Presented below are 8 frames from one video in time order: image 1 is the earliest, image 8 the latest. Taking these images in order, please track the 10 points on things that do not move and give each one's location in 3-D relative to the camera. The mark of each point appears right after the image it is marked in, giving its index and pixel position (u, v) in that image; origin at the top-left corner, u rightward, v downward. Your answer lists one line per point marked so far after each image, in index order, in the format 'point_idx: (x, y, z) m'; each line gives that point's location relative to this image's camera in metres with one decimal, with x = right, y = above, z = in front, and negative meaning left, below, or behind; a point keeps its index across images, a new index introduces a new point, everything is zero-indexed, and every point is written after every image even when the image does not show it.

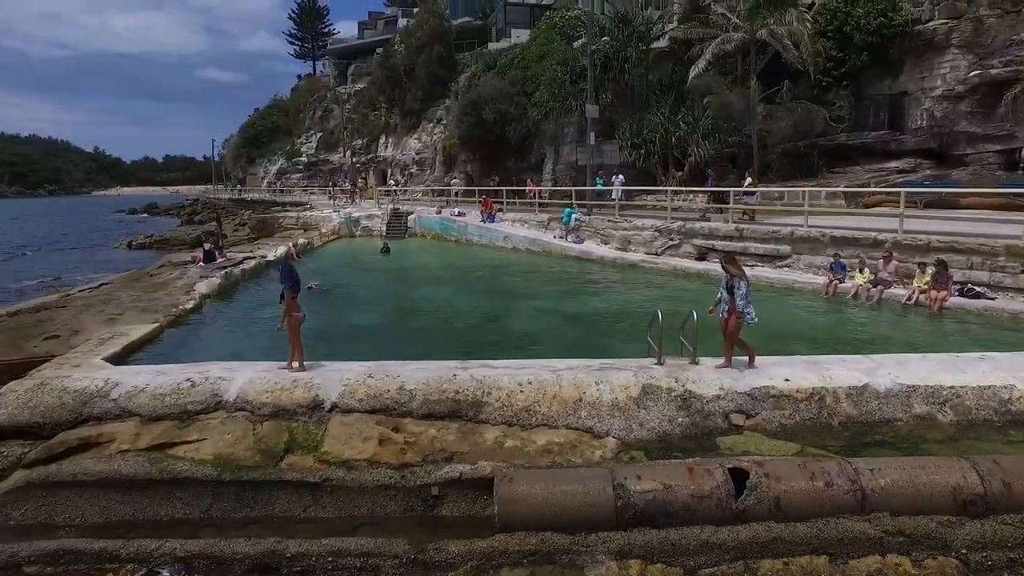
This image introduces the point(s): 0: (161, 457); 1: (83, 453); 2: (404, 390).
0: (-3.8, -1.8, +6.8) m
1: (-4.8, -1.9, +6.9) m
2: (-1.3, -1.3, +7.6) m
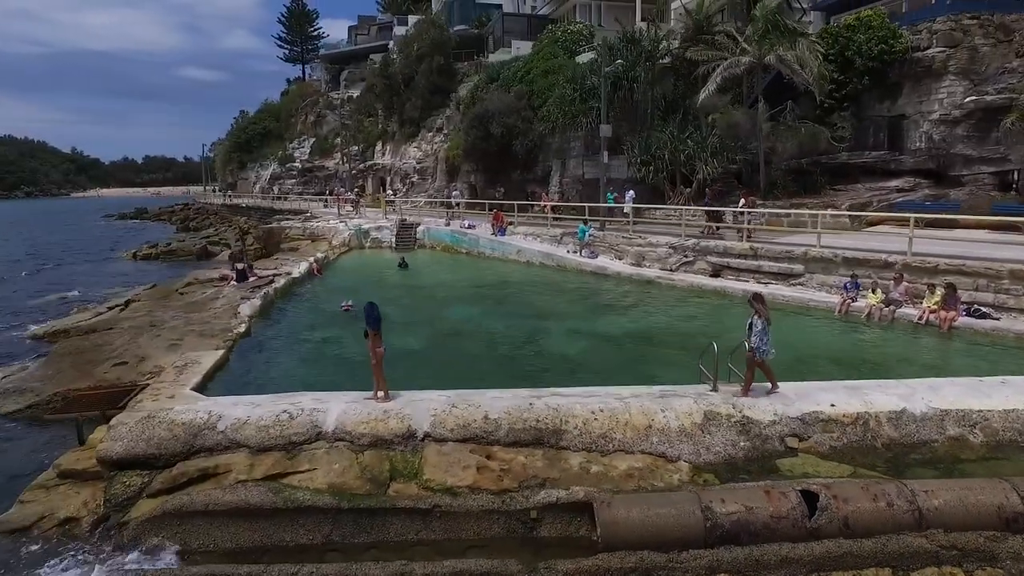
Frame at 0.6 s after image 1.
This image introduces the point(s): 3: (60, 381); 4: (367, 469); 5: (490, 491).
0: (-2.8, -2.4, +7.4) m
1: (-3.7, -2.4, +7.6) m
2: (-0.3, -1.8, +8.4) m
3: (-8.7, -1.8, +11.9) m
4: (-1.8, -2.3, +7.7) m
5: (-0.2, -2.4, +7.3) m
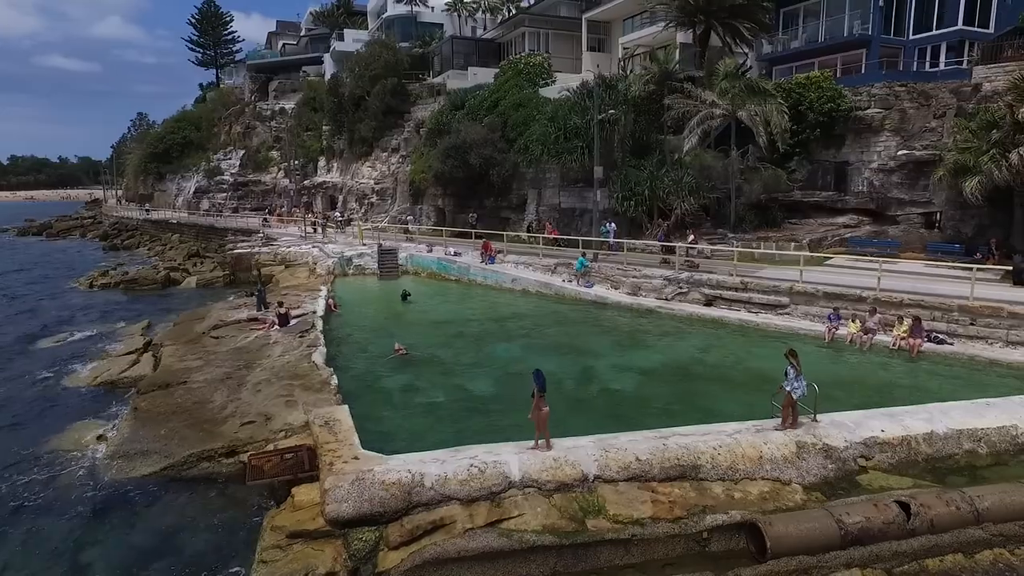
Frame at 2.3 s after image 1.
0: (-0.1, -3.6, +9.1) m
1: (-1.1, -3.6, +9.1) m
2: (+2.2, -2.9, +10.4) m
3: (-6.6, -3.2, +12.6) m
4: (+0.8, -3.4, +9.6) m
5: (+2.4, -3.5, +9.4) m
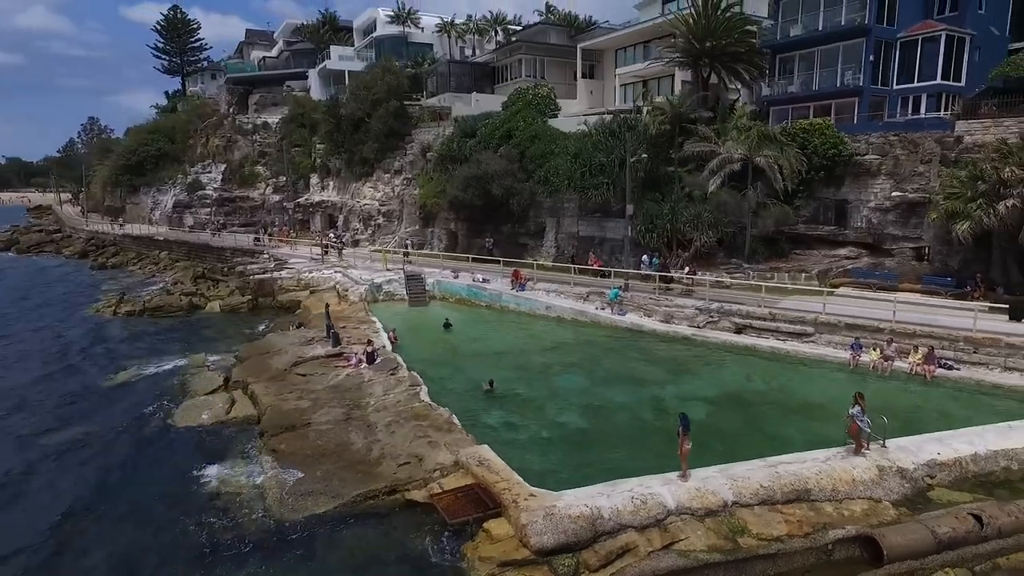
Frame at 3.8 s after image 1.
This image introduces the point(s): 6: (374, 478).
0: (+3.1, -4.8, +11.3) m
1: (+2.1, -4.9, +11.2) m
2: (+5.2, -4.1, +12.8) m
3: (-3.7, -4.5, +14.3) m
4: (+3.9, -4.7, +11.8) m
5: (+5.5, -4.8, +11.8) m
6: (-3.2, -4.4, +14.3) m
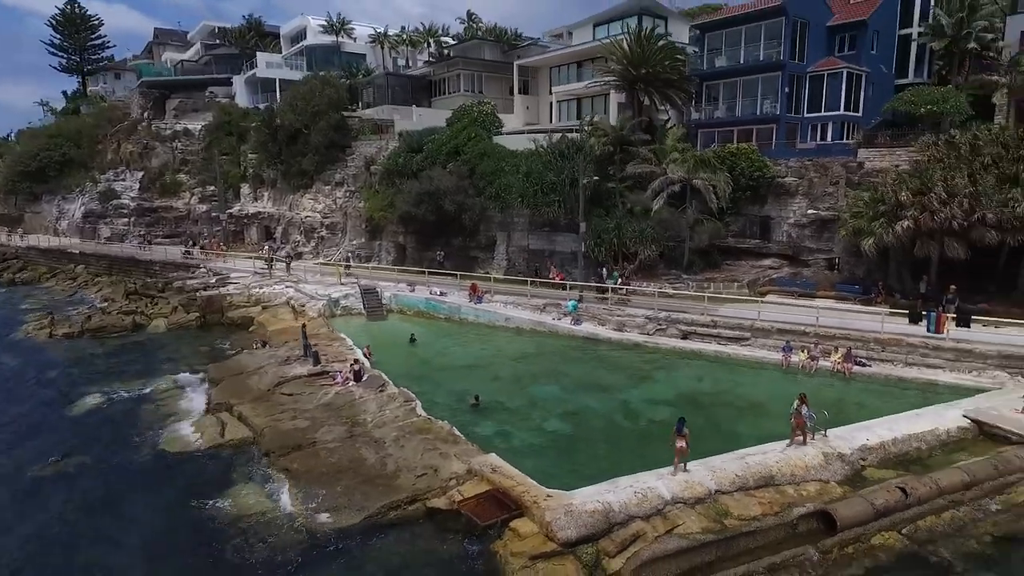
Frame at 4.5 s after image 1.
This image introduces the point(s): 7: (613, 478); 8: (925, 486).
0: (+3.6, -5.4, +13.4) m
1: (+2.7, -5.4, +13.2) m
2: (+5.6, -4.6, +15.2) m
3: (-3.5, -5.2, +15.5) m
4: (+4.5, -5.2, +14.1) m
5: (+6.0, -5.2, +14.3) m
6: (-3.0, -5.1, +15.6) m
7: (+2.8, -5.1, +16.6) m
8: (+10.2, -4.9, +15.2) m
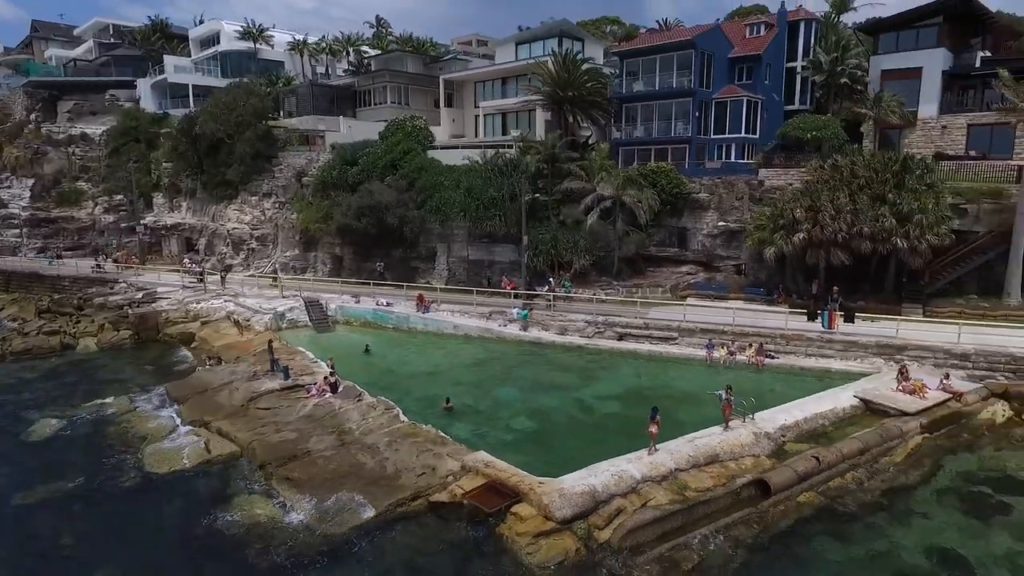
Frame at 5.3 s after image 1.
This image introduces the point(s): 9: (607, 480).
0: (+3.7, -5.7, +16.2) m
1: (+2.8, -5.8, +15.8) m
2: (+5.3, -5.0, +18.2) m
3: (-3.7, -5.7, +17.1) m
4: (+4.4, -5.5, +16.9) m
5: (+5.9, -5.6, +17.4) m
6: (-3.2, -5.6, +17.3) m
7: (+2.3, -5.5, +19.1) m
8: (+9.8, -5.1, +18.9) m
9: (+2.5, -5.2, +16.6) m
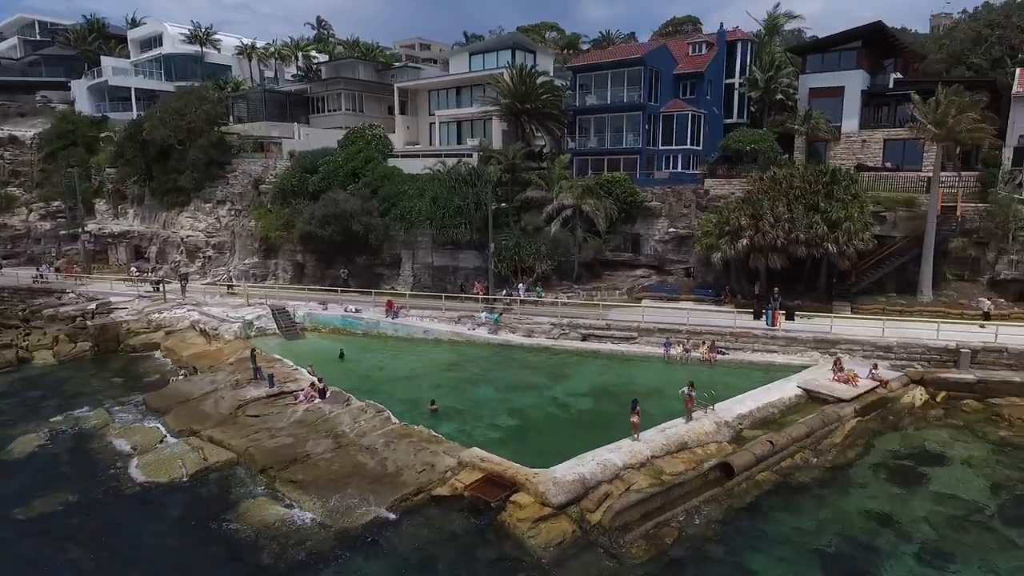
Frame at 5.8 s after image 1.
0: (+3.6, -5.9, +18.1) m
1: (+2.8, -6.0, +17.7) m
2: (+5.0, -5.2, +20.3) m
3: (-3.8, -6.1, +18.3) m
4: (+4.2, -5.7, +18.9) m
5: (+5.7, -5.7, +19.5) m
6: (-3.3, -6.0, +18.5) m
7: (+1.9, -5.7, +20.9) m
8: (+9.5, -5.2, +21.5) m
9: (+2.4, -5.4, +18.5) m
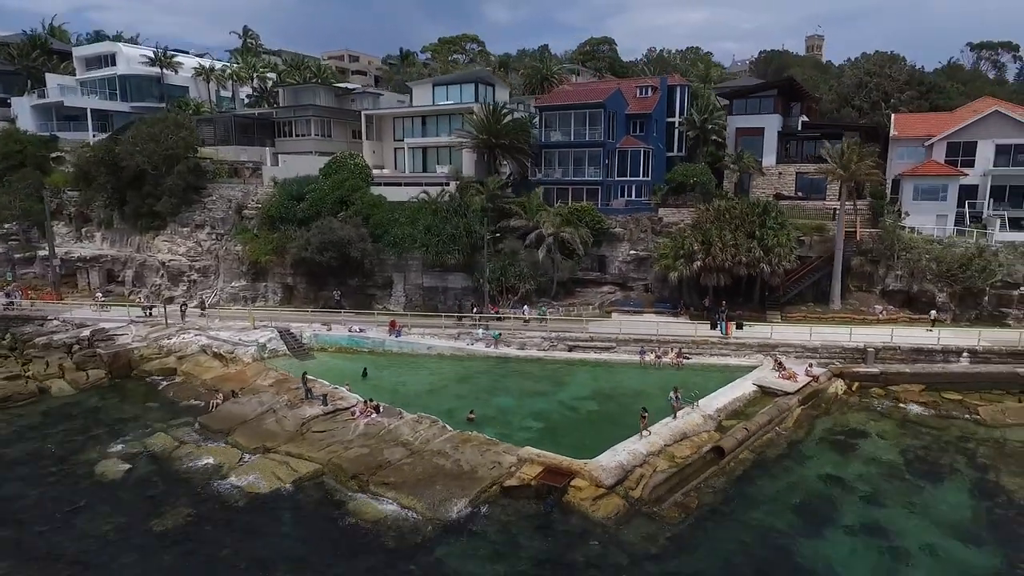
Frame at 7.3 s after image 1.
0: (+5.7, -7.0, +23.7) m
1: (+4.9, -7.2, +23.2) m
2: (+6.7, -6.2, +26.1) m
3: (-1.7, -7.3, +22.8) m
4: (+6.1, -6.8, +24.6) m
5: (+7.5, -6.8, +25.4) m
6: (-1.3, -7.2, +23.1) m
7: (+3.6, -6.9, +26.2) m
8: (+10.9, -6.2, +27.9) m
9: (+4.4, -6.5, +23.9) m
